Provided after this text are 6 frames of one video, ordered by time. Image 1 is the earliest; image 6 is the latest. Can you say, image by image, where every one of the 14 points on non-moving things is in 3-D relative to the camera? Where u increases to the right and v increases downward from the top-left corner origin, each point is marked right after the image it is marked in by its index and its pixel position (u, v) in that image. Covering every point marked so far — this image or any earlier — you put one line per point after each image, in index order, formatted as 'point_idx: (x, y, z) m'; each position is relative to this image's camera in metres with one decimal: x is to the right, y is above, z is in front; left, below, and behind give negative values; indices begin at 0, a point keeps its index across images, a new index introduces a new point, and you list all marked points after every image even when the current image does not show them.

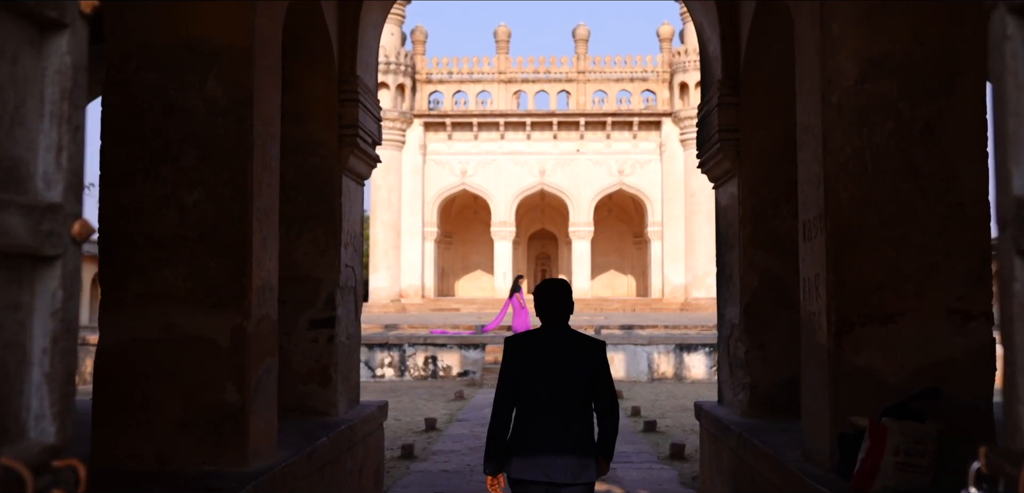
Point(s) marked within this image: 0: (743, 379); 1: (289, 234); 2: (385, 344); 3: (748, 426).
0: (+1.1, -0.6, +5.1) m
1: (-1.1, +0.1, +5.2) m
2: (-1.6, -1.2, +13.7) m
3: (+1.1, -0.8, +4.8) m
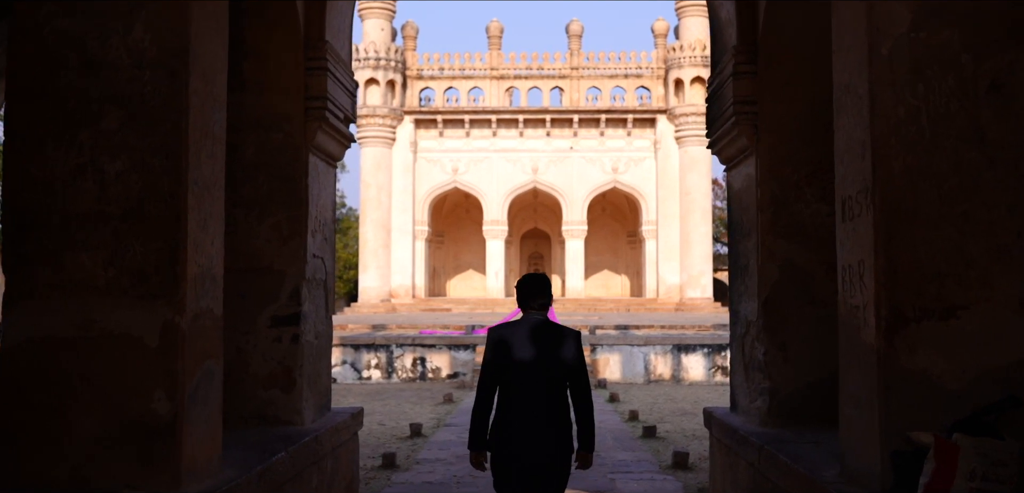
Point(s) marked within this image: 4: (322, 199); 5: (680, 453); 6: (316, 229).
0: (+1.0, -0.6, +4.5) m
1: (-1.1, +0.1, +4.6) m
2: (-1.7, -1.2, +13.1) m
3: (+1.0, -0.7, +4.3) m
4: (-0.9, +0.2, +4.9) m
5: (+1.1, -1.4, +7.1) m
6: (-0.9, +0.1, +4.8) m
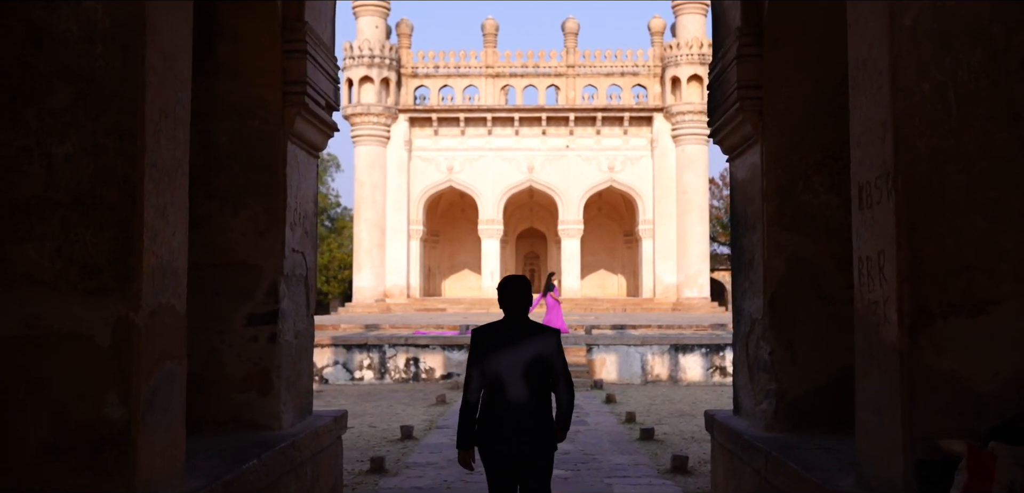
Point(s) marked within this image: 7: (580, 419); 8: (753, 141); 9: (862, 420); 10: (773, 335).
0: (+1.0, -0.5, +4.2) m
1: (-1.2, +0.1, +4.3) m
2: (-1.8, -1.2, +12.8) m
3: (+1.0, -0.7, +4.0) m
4: (-0.9, +0.2, +4.6) m
5: (+1.1, -1.3, +6.9) m
6: (-0.9, +0.1, +4.5) m
7: (+0.6, -1.5, +9.5) m
8: (+1.0, +0.4, +4.4) m
9: (+1.0, -0.5, +3.0) m
10: (+1.0, -0.3, +4.2) m
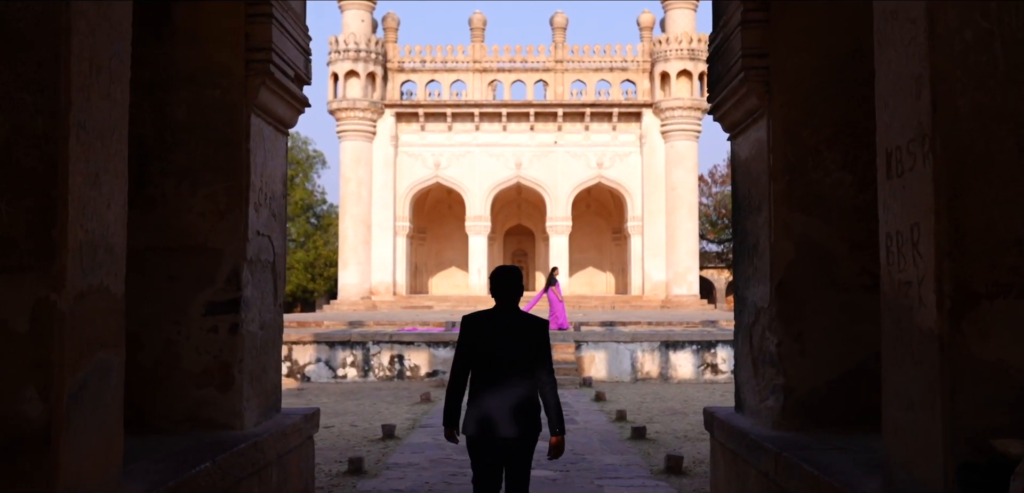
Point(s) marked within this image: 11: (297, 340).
0: (+0.9, -0.5, +3.9) m
1: (-1.2, +0.2, +4.0) m
2: (-1.9, -1.1, +12.5) m
3: (+0.9, -0.7, +3.7) m
4: (-1.0, +0.3, +4.3) m
5: (+1.0, -1.3, +6.5) m
6: (-1.0, +0.2, +4.1) m
7: (+0.5, -1.4, +9.2) m
8: (+0.9, +0.5, +4.1) m
9: (+0.9, -0.4, +2.7) m
10: (+1.0, -0.3, +3.9) m
11: (-2.4, -1.1, +12.4) m
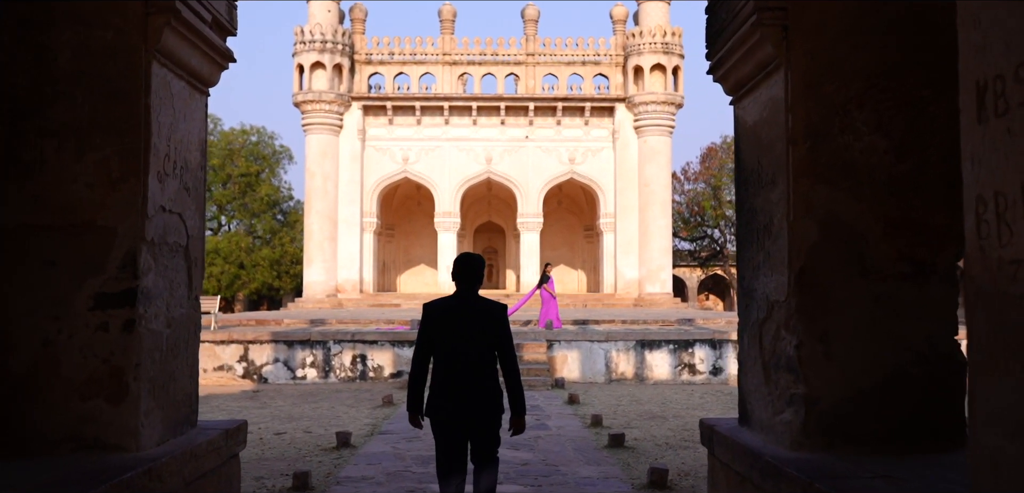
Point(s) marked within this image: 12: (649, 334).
0: (+0.8, -0.4, +3.2) m
1: (-1.3, +0.3, +3.2) m
2: (-2.3, -1.0, +11.7) m
3: (+0.8, -0.6, +3.0) m
4: (-1.1, +0.4, +3.5) m
5: (+0.8, -1.2, +5.8) m
6: (-1.1, +0.2, +3.4) m
7: (+0.2, -1.4, +8.5) m
8: (+0.8, +0.6, +3.4) m
9: (+0.9, -0.4, +2.0) m
10: (+0.9, -0.2, +3.2) m
11: (-2.8, -1.0, +11.6) m
12: (+1.5, -0.9, +11.6) m
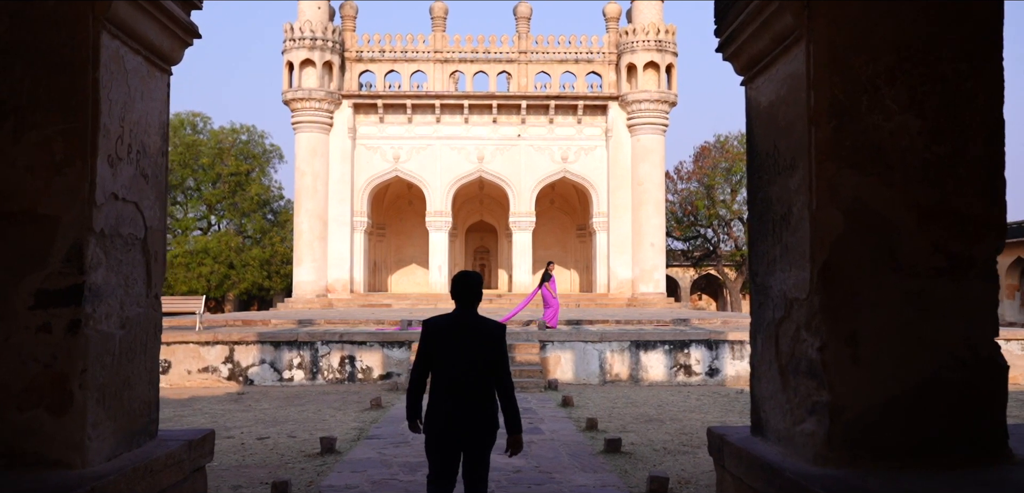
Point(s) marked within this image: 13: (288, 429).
0: (+0.8, -0.4, +2.9) m
1: (-1.4, +0.3, +2.9) m
2: (-2.3, -1.0, +11.3) m
3: (+0.8, -0.6, +2.6) m
4: (-1.1, +0.4, +3.2) m
5: (+0.8, -1.2, +5.5) m
6: (-1.1, +0.3, +3.1) m
7: (+0.2, -1.4, +8.1) m
8: (+0.8, +0.6, +3.0) m
9: (+0.8, -0.3, +1.6) m
10: (+0.8, -0.2, +2.8) m
11: (-2.9, -1.0, +11.3) m
12: (+1.4, -0.9, +11.3) m
13: (-1.8, -1.5, +8.6) m
